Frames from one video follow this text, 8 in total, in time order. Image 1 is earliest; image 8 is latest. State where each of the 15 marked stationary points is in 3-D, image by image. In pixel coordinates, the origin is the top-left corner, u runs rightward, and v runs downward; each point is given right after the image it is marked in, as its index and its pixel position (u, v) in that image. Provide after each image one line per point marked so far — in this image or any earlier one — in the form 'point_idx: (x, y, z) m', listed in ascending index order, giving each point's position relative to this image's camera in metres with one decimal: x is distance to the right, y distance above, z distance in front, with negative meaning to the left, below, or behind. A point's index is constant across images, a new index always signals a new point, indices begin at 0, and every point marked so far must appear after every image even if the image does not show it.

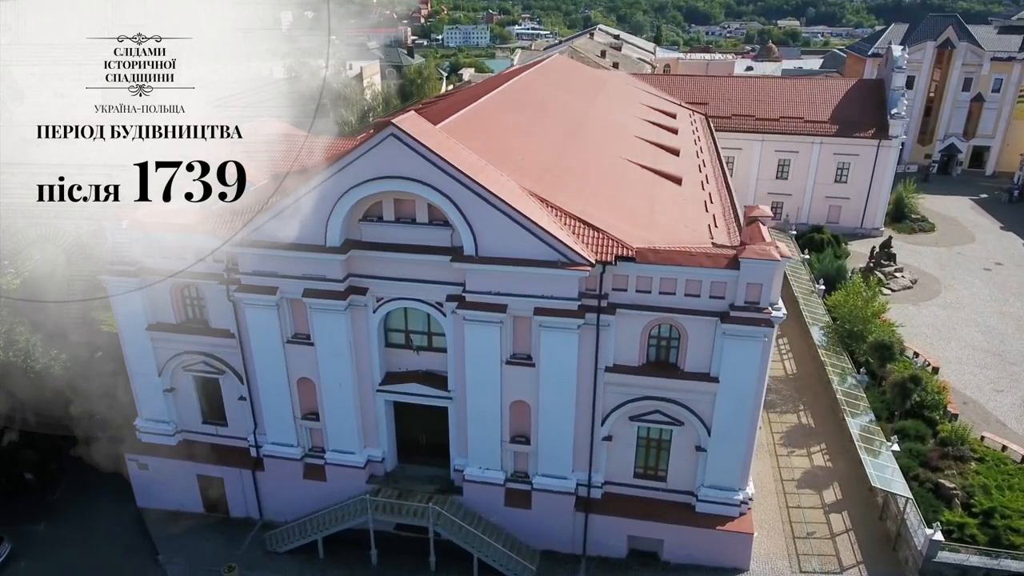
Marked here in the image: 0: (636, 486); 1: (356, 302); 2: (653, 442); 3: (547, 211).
0: (+3.5, -5.7, +20.0) m
1: (-4.3, -0.4, +19.2) m
2: (+3.9, -4.3, +19.5) m
3: (+0.9, +2.0, +18.0) m
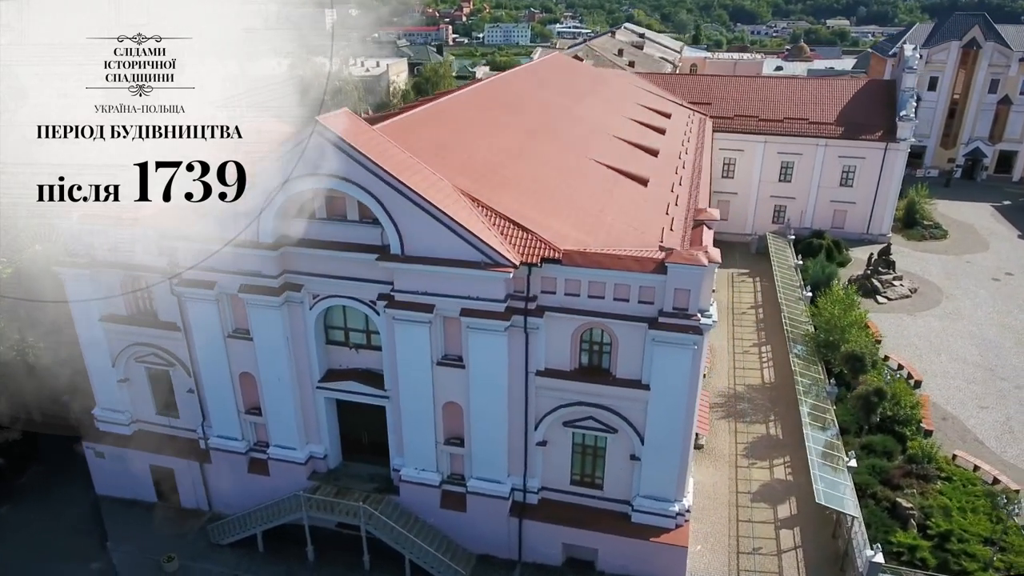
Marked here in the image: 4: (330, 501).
0: (+1.7, -5.7, +19.6) m
1: (-6.0, -0.3, +19.2) m
2: (+2.1, -4.4, +19.0) m
3: (-0.9, +2.0, +17.7) m
4: (-5.2, -6.1, +19.9) m
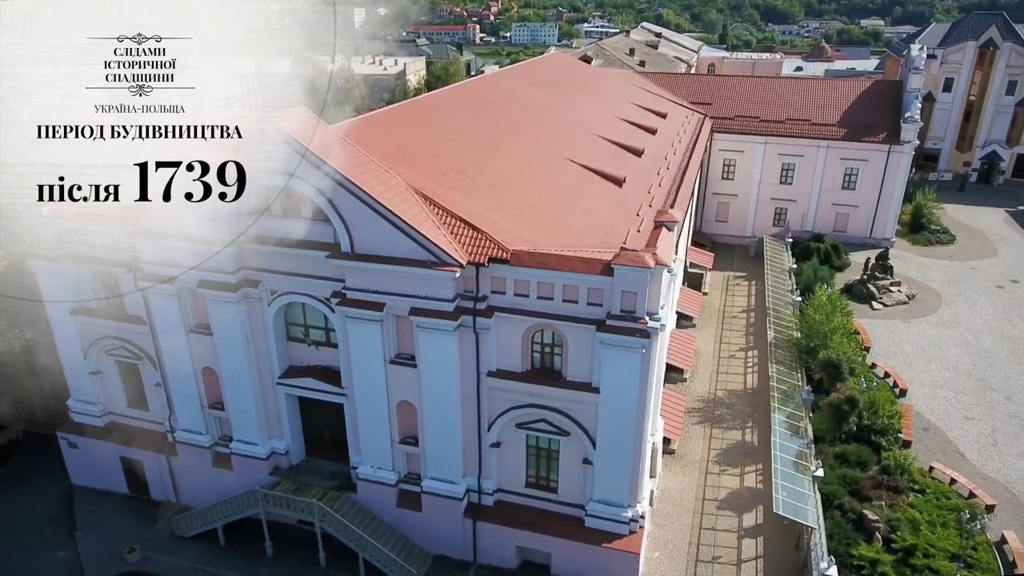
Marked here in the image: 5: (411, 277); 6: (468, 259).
0: (+0.4, -5.7, +19.4) m
1: (-7.2, -0.2, +19.2) m
2: (+0.8, -4.4, +18.8) m
3: (-2.1, +2.0, +17.6) m
4: (-6.4, -6.0, +19.9) m
5: (-2.5, +0.3, +17.2) m
6: (-1.1, +0.7, +16.8) m
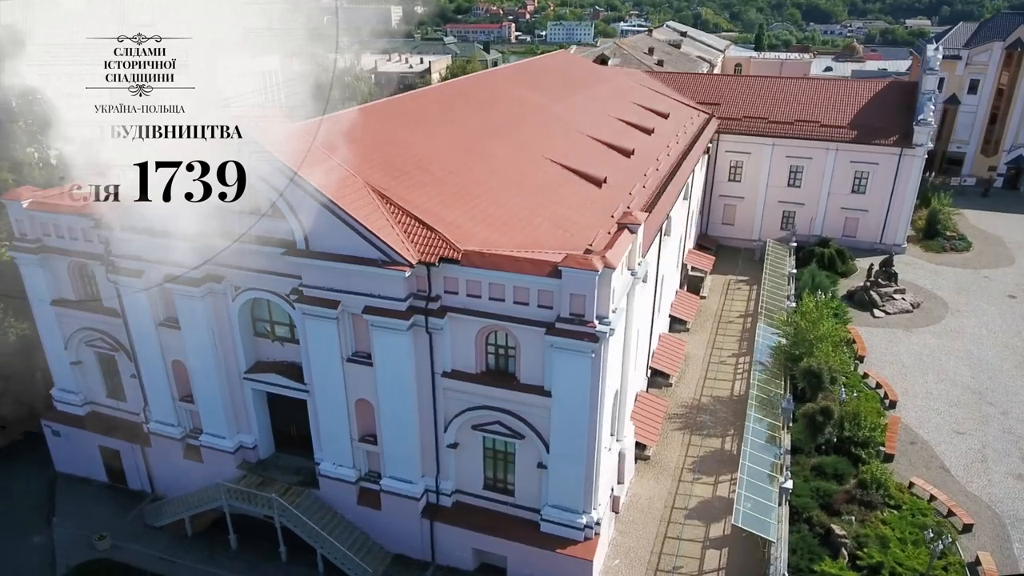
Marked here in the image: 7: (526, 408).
0: (-0.8, -5.8, +19.2) m
1: (-8.3, -0.1, +19.4) m
2: (-0.3, -4.4, +18.6) m
3: (-3.2, +2.0, +17.5) m
4: (-7.6, -5.8, +20.1) m
5: (-3.6, +0.3, +17.2) m
6: (-2.2, +0.7, +16.7) m
7: (+0.3, -3.0, +17.6) m
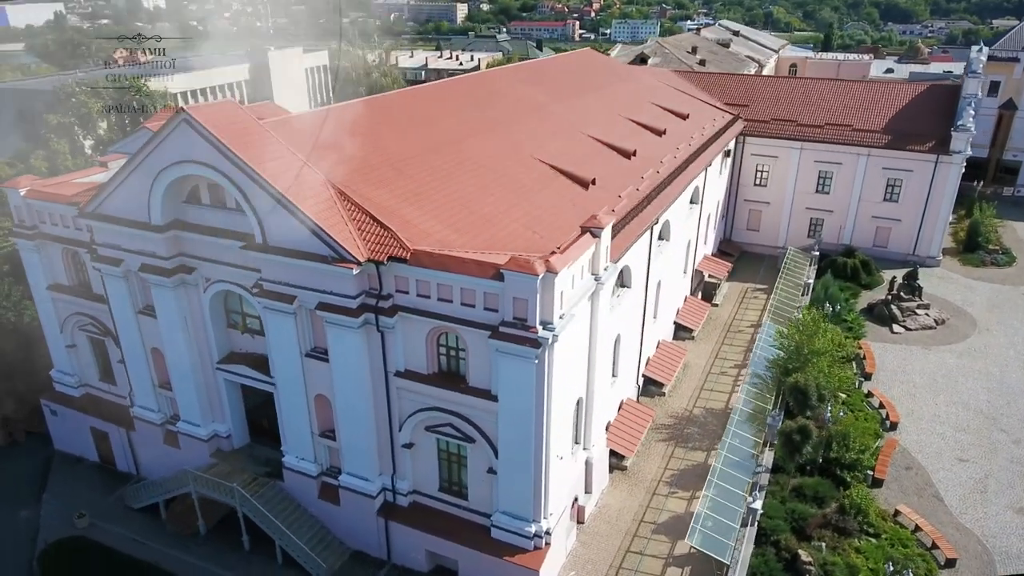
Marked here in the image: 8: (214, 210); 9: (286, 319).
0: (-2.0, -5.8, +19.0) m
1: (-9.2, +0.2, +19.8) m
2: (-1.5, -4.5, +18.4) m
3: (-4.3, +2.1, +17.5) m
4: (-8.7, -5.6, +20.5) m
5: (-4.8, +0.4, +17.2) m
6: (-3.4, +0.7, +16.6) m
7: (-0.9, -3.1, +17.3) m
8: (-7.9, +2.1, +18.5) m
9: (-5.9, -0.8, +18.1) m
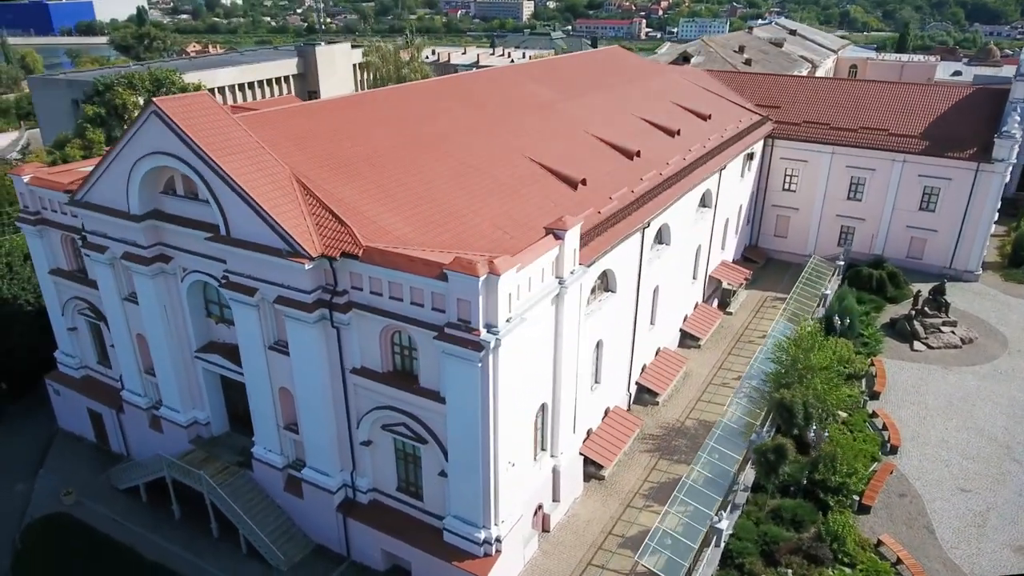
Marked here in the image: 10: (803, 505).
0: (-3.1, -5.7, +18.8) m
1: (-10.1, +0.5, +20.2) m
2: (-2.7, -4.4, +18.2) m
3: (-5.2, +2.2, +17.5) m
4: (-9.7, -5.3, +20.8) m
5: (-5.8, +0.6, +17.2) m
6: (-4.5, +0.9, +16.6) m
7: (-2.1, -3.0, +17.0) m
8: (-8.7, +2.4, +18.8) m
9: (-6.9, -0.6, +18.3) m
10: (+8.1, -6.1, +19.6) m
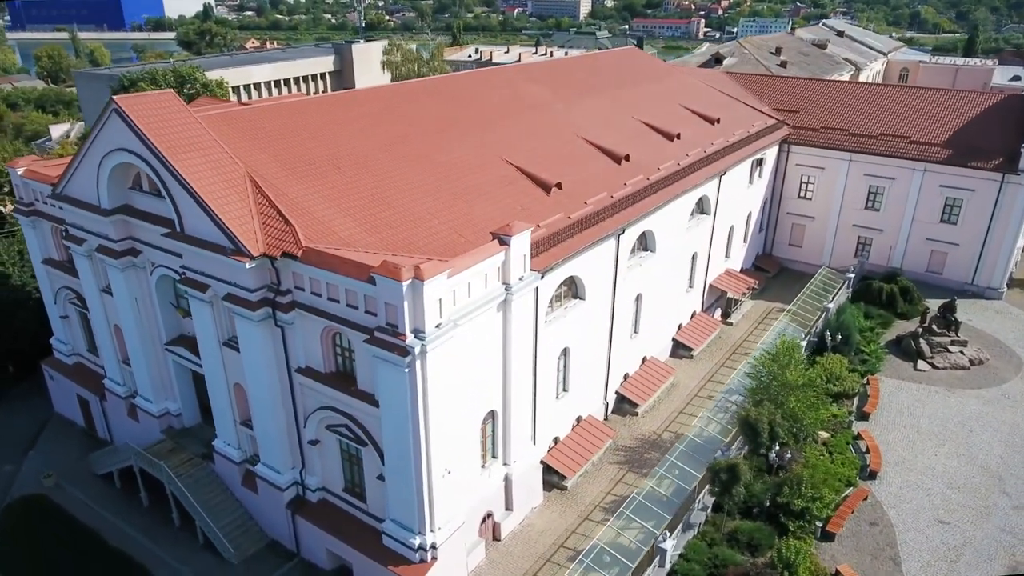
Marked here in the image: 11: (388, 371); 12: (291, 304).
0: (-4.6, -5.7, +18.8) m
1: (-11.2, +0.7, +20.7) m
2: (-4.1, -4.4, +18.2) m
3: (-6.5, +2.3, +17.6) m
4: (-11.0, -5.1, +21.3) m
5: (-7.2, +0.6, +17.4) m
6: (-5.9, +0.9, +16.6) m
7: (-3.6, -3.1, +17.0) m
8: (-9.9, +2.5, +19.2) m
9: (-8.2, -0.5, +18.5) m
10: (+6.7, -6.5, +18.8) m
11: (-2.7, -1.9, +15.5) m
12: (-5.4, -0.4, +17.0) m
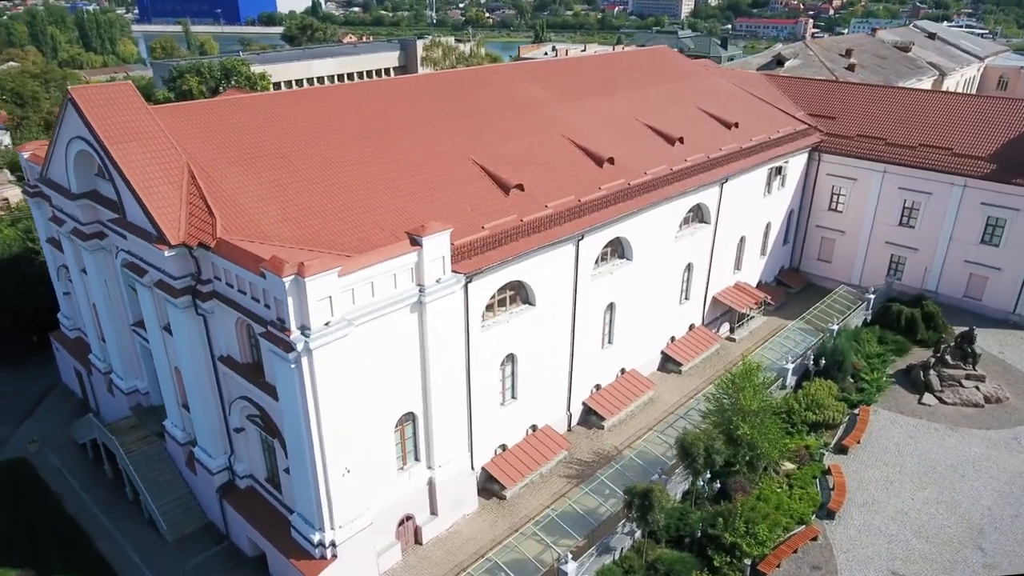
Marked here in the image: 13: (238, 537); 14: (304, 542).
0: (-6.8, -5.5, +19.1) m
1: (-12.7, +1.3, +21.7) m
2: (-6.3, -4.2, +18.4) m
3: (-8.4, +2.6, +18.1) m
4: (-12.8, -4.5, +22.3) m
5: (-9.2, +1.0, +17.9) m
6: (-8.0, +1.2, +17.0) m
7: (-5.9, -2.9, +17.1) m
8: (-11.6, +3.0, +20.0) m
9: (-10.1, -0.1, +19.2) m
10: (+4.4, -6.9, +17.7) m
11: (-5.1, -1.7, +15.6) m
12: (-7.5, -0.1, +17.4) m
13: (-7.7, -7.1, +19.8) m
14: (-5.2, -6.3, +17.4) m
